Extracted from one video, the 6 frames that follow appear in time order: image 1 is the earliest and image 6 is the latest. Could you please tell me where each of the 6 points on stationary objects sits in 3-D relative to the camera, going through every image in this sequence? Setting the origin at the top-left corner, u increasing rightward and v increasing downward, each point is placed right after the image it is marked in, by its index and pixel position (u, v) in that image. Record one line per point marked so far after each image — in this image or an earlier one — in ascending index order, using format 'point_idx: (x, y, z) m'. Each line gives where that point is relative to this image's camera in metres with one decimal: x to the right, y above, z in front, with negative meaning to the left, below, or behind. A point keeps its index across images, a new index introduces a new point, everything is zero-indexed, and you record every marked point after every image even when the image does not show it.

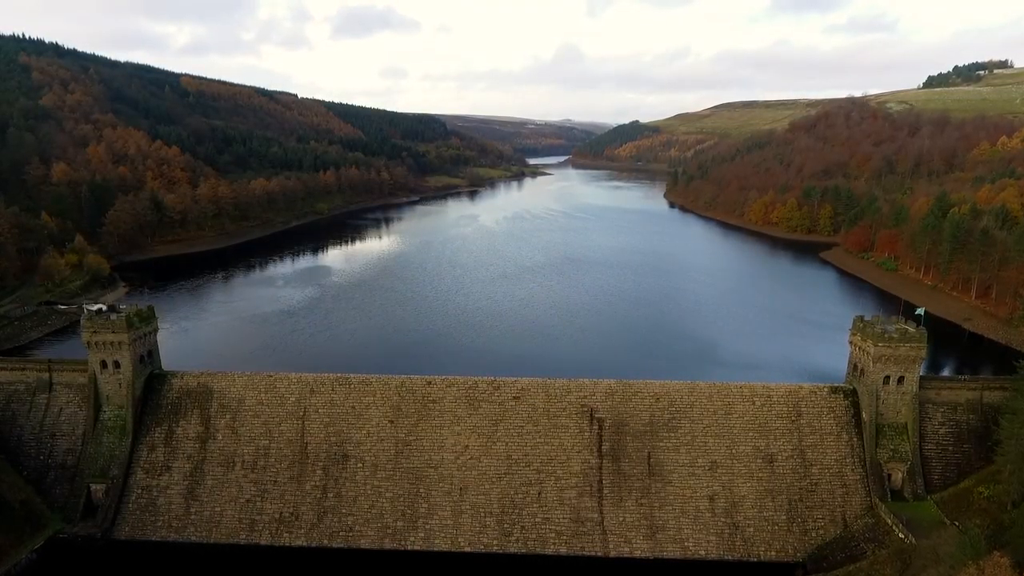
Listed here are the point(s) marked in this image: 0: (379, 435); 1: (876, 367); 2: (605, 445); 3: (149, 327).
0: (-4.0, -4.4, +18.3) m
1: (+10.4, -2.2, +17.5) m
2: (+2.7, -4.6, +17.9) m
3: (-11.4, -1.2, +19.2) m
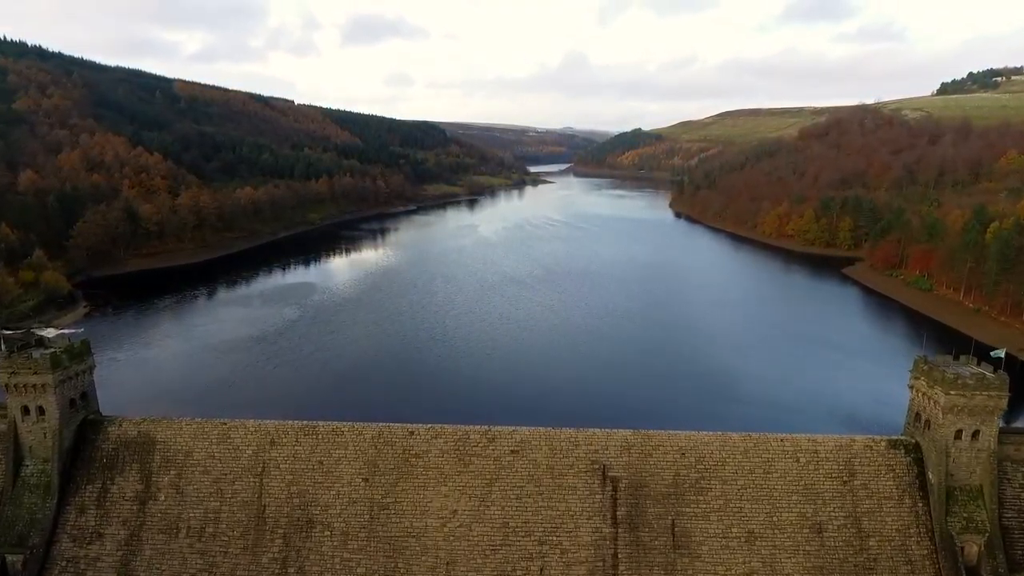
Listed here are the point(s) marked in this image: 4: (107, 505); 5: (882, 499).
0: (-4.0, -5.2, +15.3) m
1: (+10.3, -3.1, +14.6) m
2: (+2.6, -5.4, +14.9) m
3: (-11.4, -2.0, +16.3) m
4: (-10.2, -5.5, +15.5) m
5: (+9.0, -5.1, +14.9) m
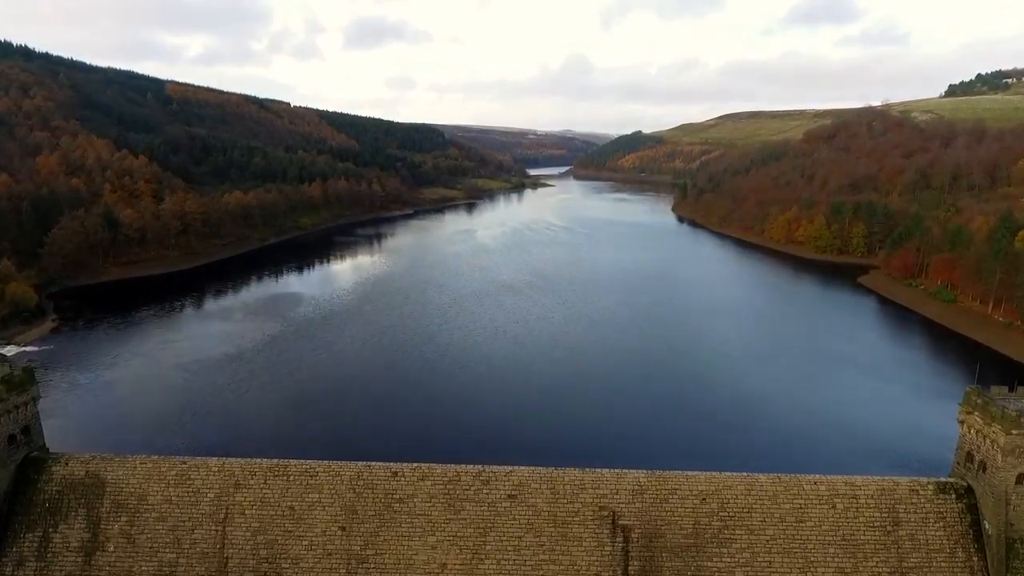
0: (-4.1, -5.7, +13.5) m
1: (+10.3, -3.6, +12.7) m
2: (+2.6, -5.9, +13.1) m
3: (-11.5, -2.5, +14.4) m
4: (-10.3, -6.0, +13.6) m
5: (+8.9, -5.6, +13.0) m
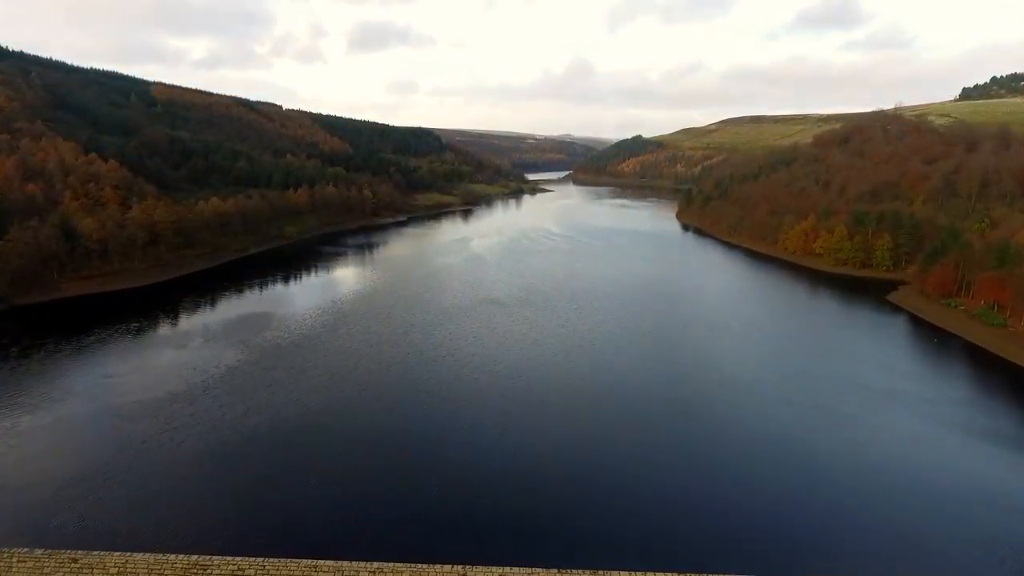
0: (-4.3, -6.5, +10.1) m
1: (+10.1, -4.4, +9.4) m
2: (+2.4, -6.7, +9.7) m
3: (-11.7, -3.3, +11.1) m
4: (-10.5, -6.8, +10.2) m
5: (+8.7, -6.5, +9.7) m
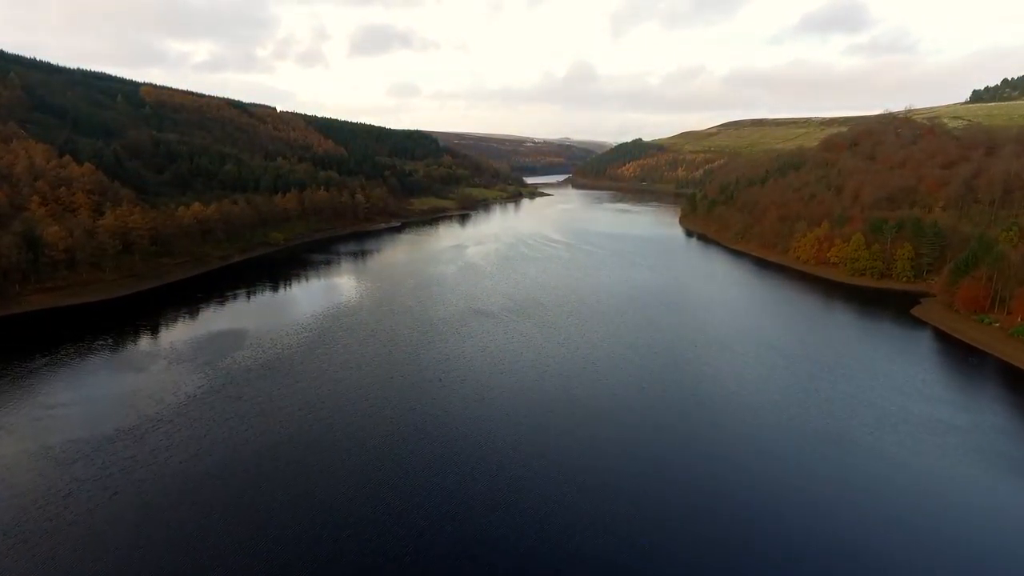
0: (-4.4, -7.1, +7.7) m
1: (+10.0, -5.0, +7.0) m
2: (+2.3, -7.3, +7.3) m
3: (-11.8, -3.9, +8.7) m
4: (-10.6, -7.3, +7.8) m
5: (+8.6, -7.0, +7.3) m
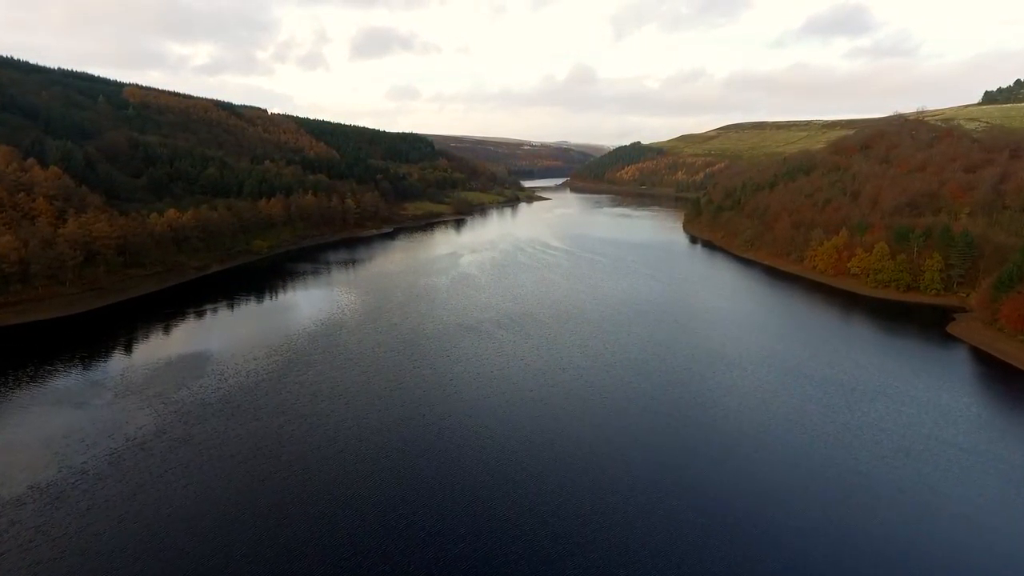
0: (-4.4, -7.7, +4.8) m
1: (+9.9, -5.6, +4.2) m
2: (+2.2, -7.9, +4.4) m
3: (-11.8, -4.5, +5.7) m
4: (-10.6, -8.0, +4.9) m
5: (+8.6, -7.6, +4.4) m
